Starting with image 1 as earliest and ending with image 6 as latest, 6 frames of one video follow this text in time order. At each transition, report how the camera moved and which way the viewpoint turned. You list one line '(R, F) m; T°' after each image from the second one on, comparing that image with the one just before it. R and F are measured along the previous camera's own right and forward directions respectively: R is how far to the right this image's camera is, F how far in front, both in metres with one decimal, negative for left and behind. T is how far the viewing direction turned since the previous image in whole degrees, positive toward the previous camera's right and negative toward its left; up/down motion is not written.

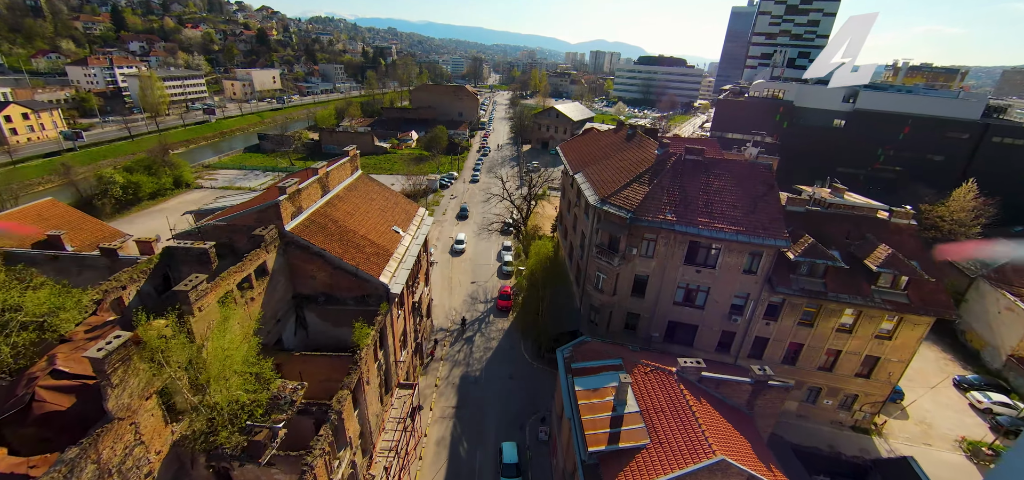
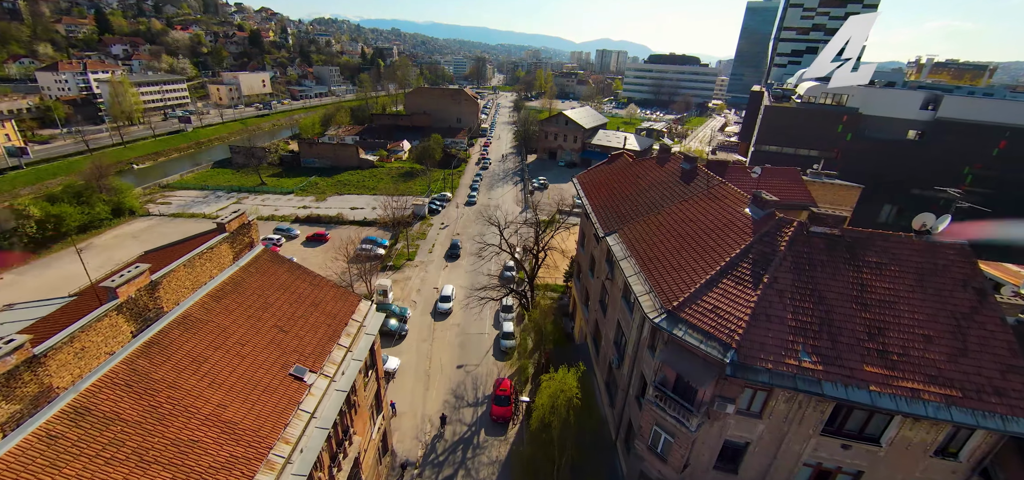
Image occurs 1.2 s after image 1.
(+0.3, +7.7) m; -1°
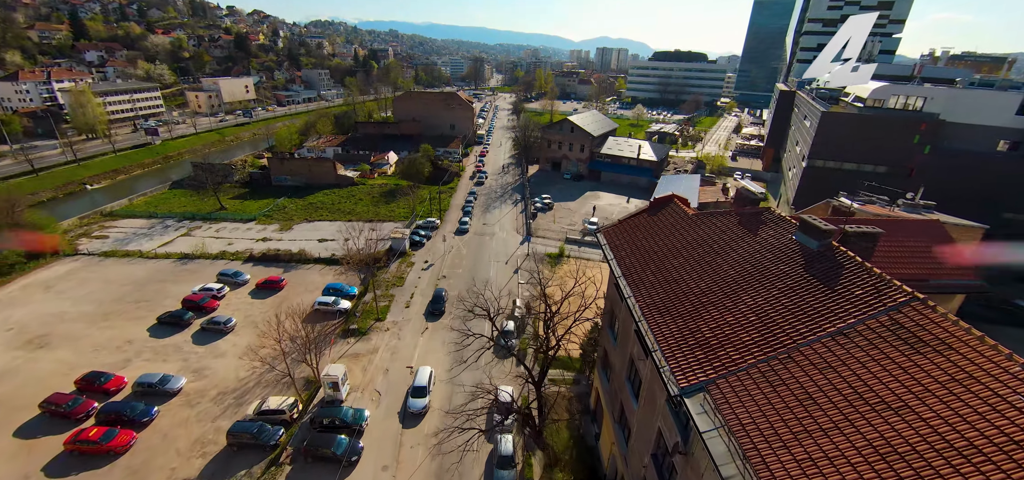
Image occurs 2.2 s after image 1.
(+0.2, +6.8) m; 0°
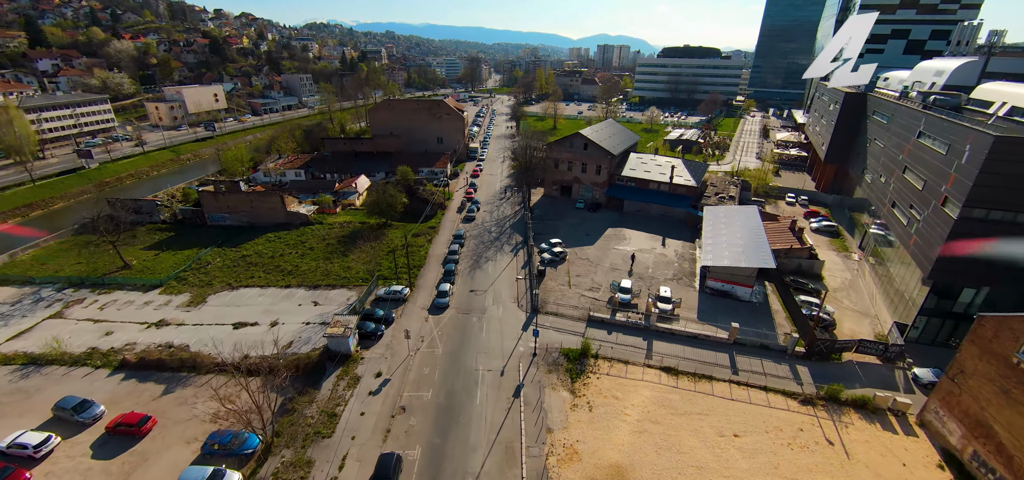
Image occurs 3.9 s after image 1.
(+0.3, +10.5) m; 0°
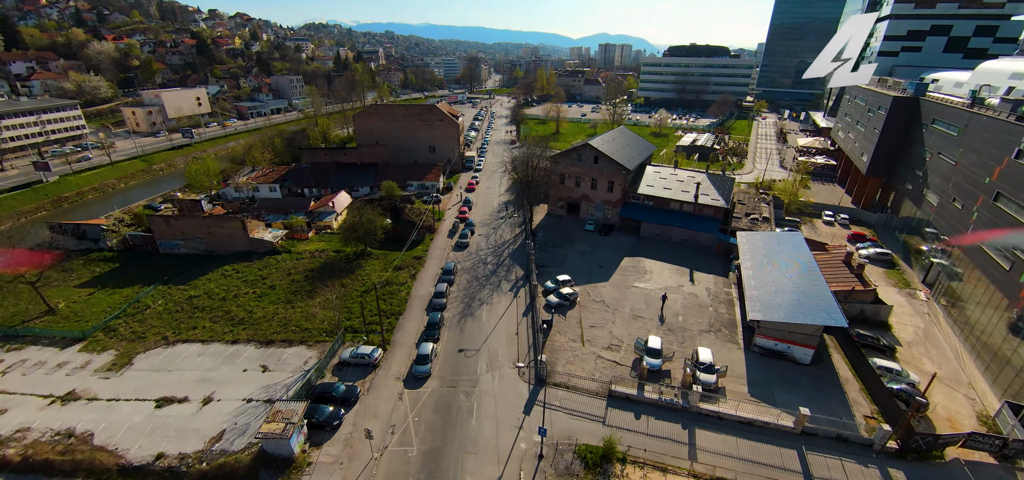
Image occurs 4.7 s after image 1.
(+0.1, +5.3) m; 0°
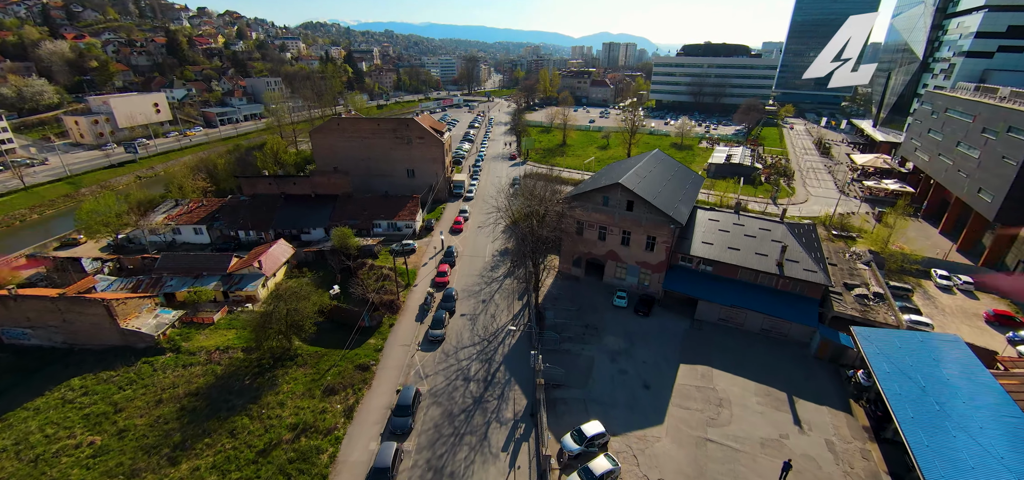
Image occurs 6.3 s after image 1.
(+0.2, +10.4) m; 0°
